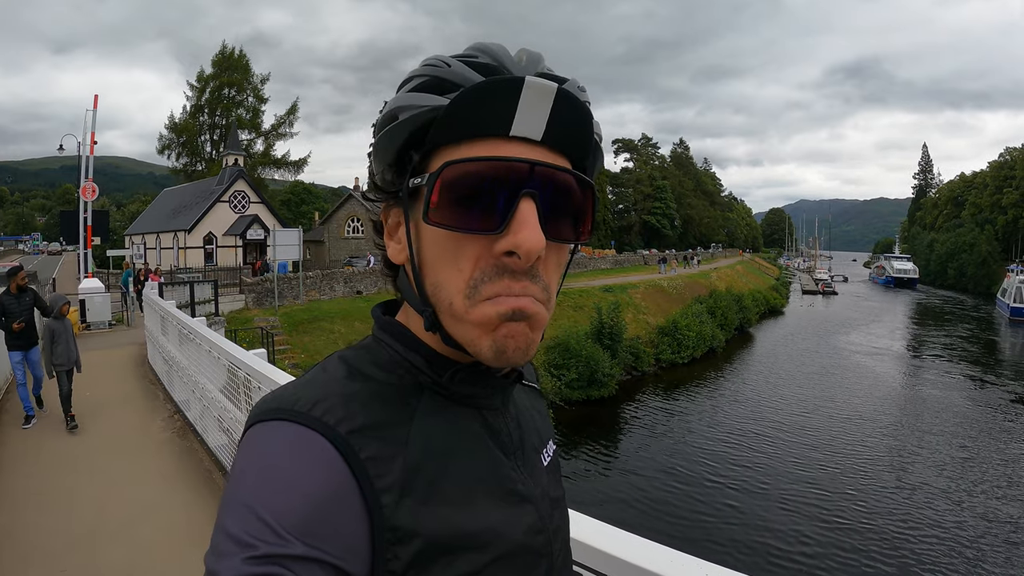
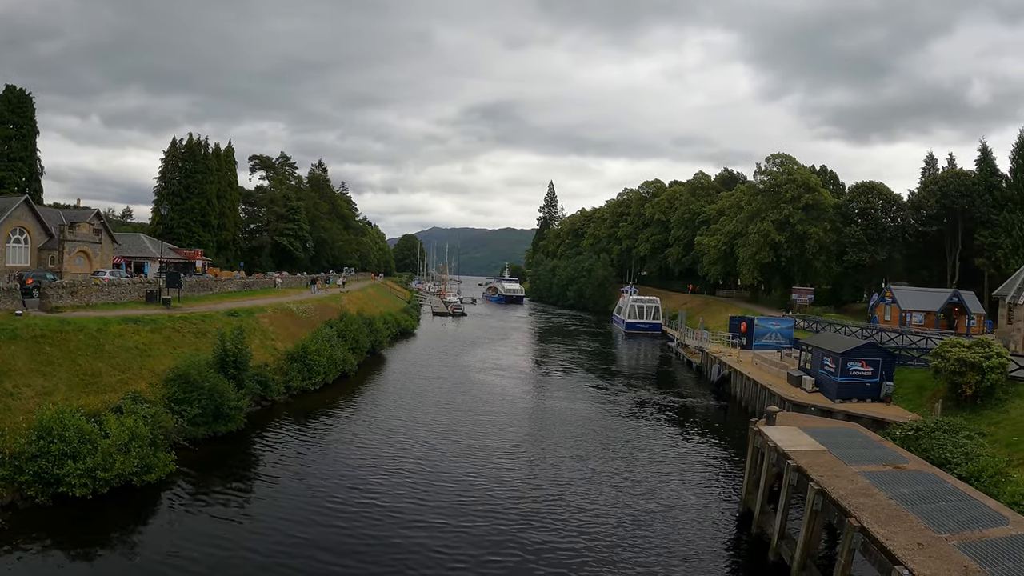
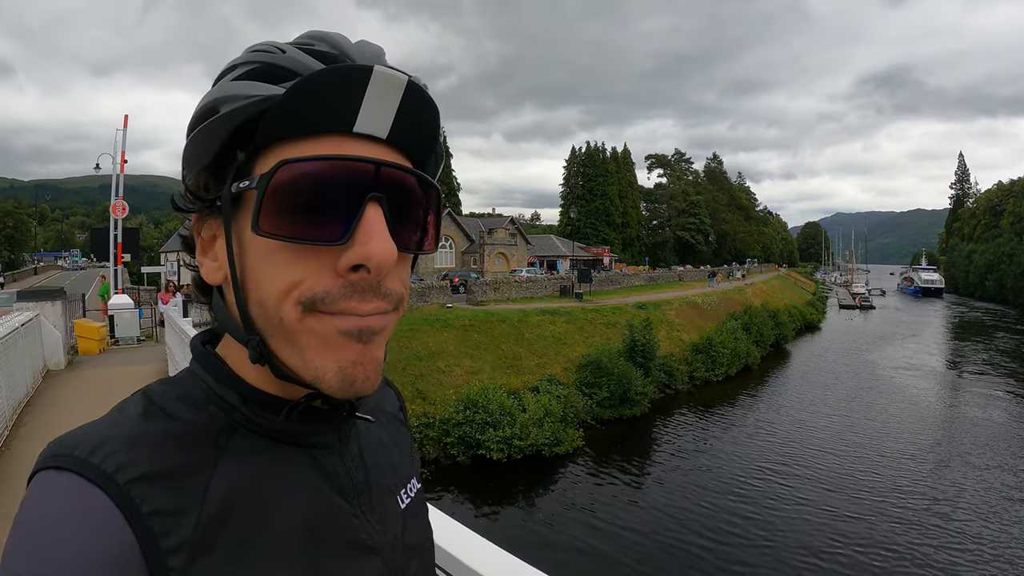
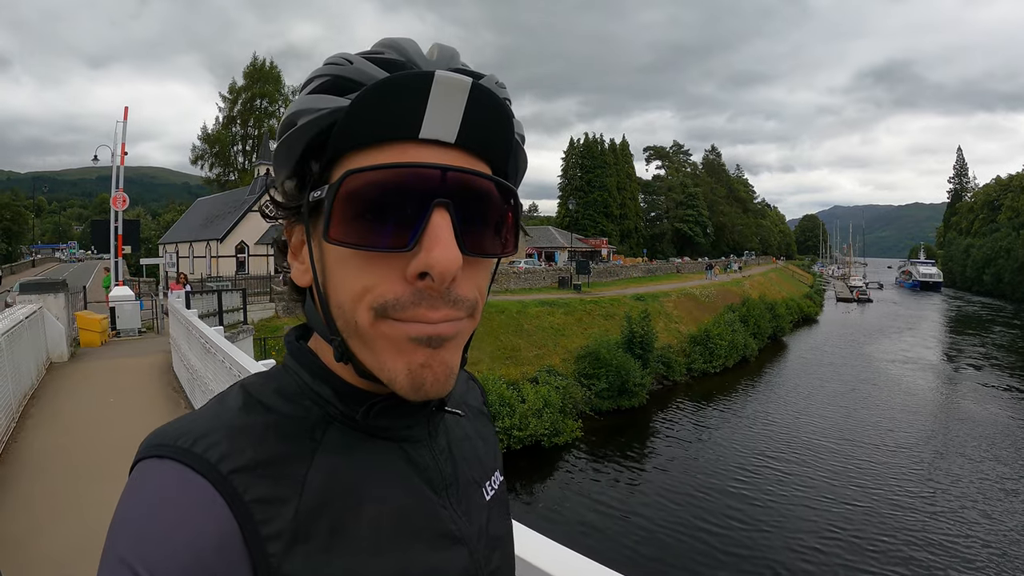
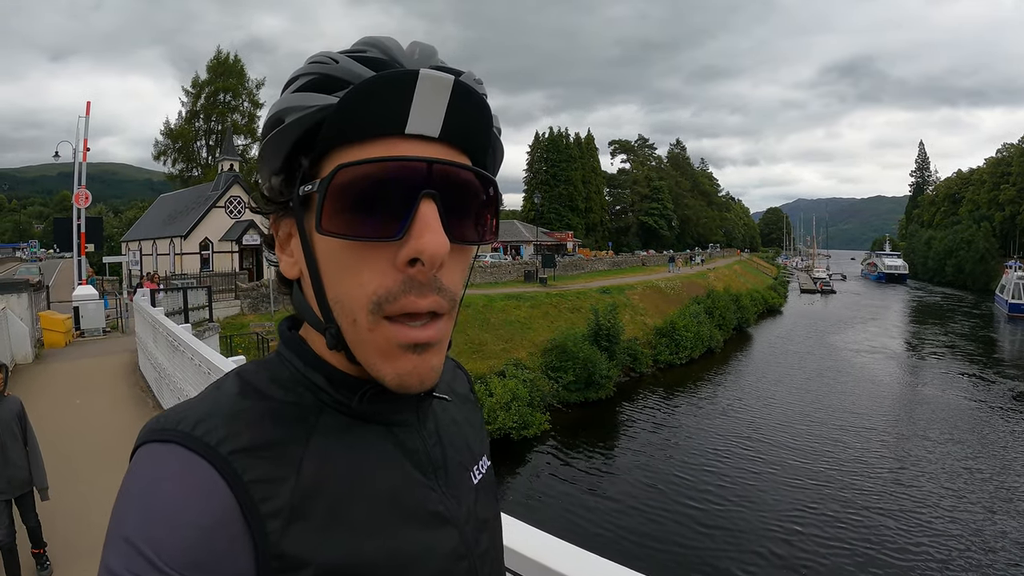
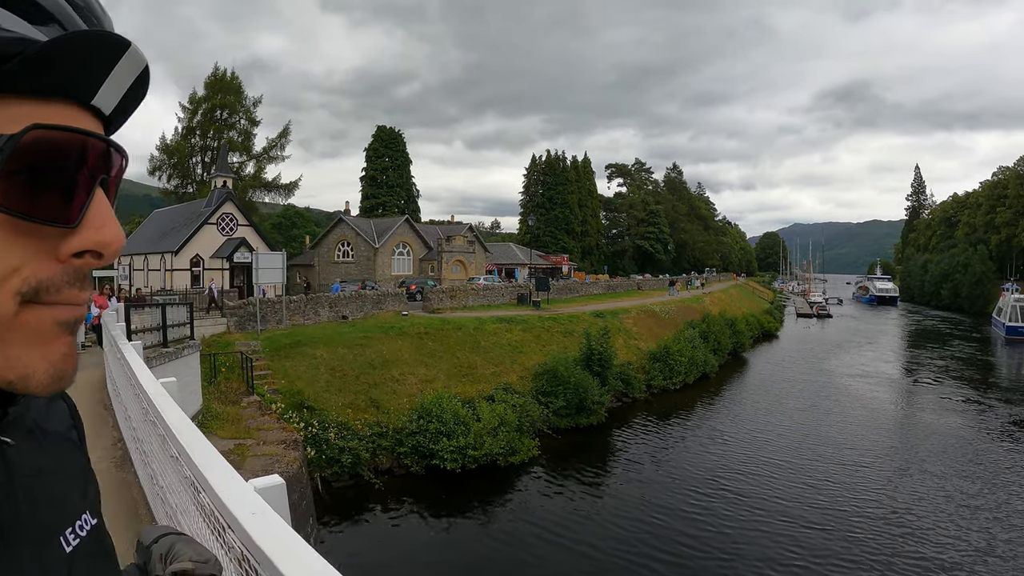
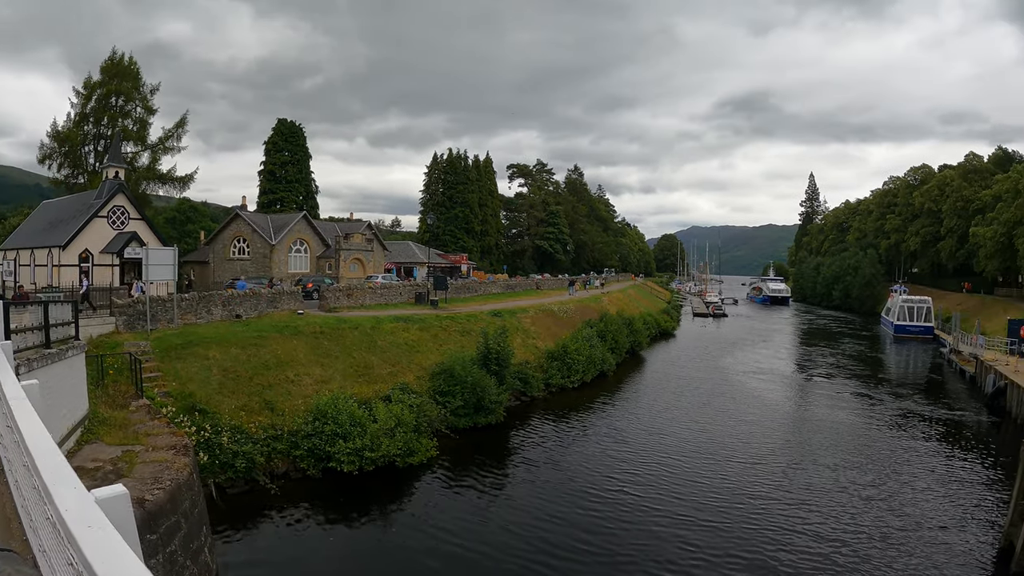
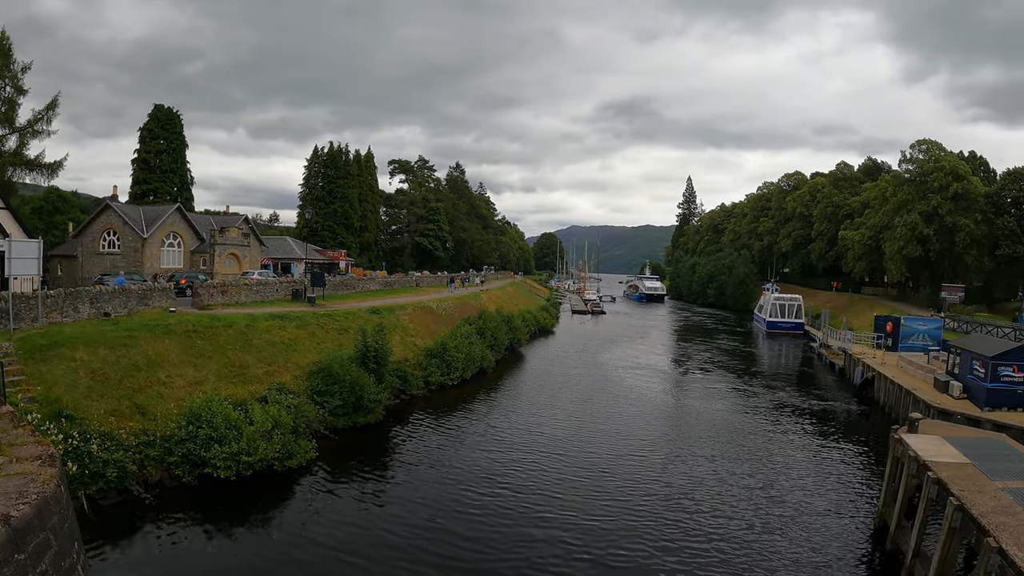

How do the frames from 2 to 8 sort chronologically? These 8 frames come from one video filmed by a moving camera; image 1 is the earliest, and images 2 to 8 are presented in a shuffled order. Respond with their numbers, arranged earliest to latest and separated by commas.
5, 4, 3, 6, 7, 8, 2
